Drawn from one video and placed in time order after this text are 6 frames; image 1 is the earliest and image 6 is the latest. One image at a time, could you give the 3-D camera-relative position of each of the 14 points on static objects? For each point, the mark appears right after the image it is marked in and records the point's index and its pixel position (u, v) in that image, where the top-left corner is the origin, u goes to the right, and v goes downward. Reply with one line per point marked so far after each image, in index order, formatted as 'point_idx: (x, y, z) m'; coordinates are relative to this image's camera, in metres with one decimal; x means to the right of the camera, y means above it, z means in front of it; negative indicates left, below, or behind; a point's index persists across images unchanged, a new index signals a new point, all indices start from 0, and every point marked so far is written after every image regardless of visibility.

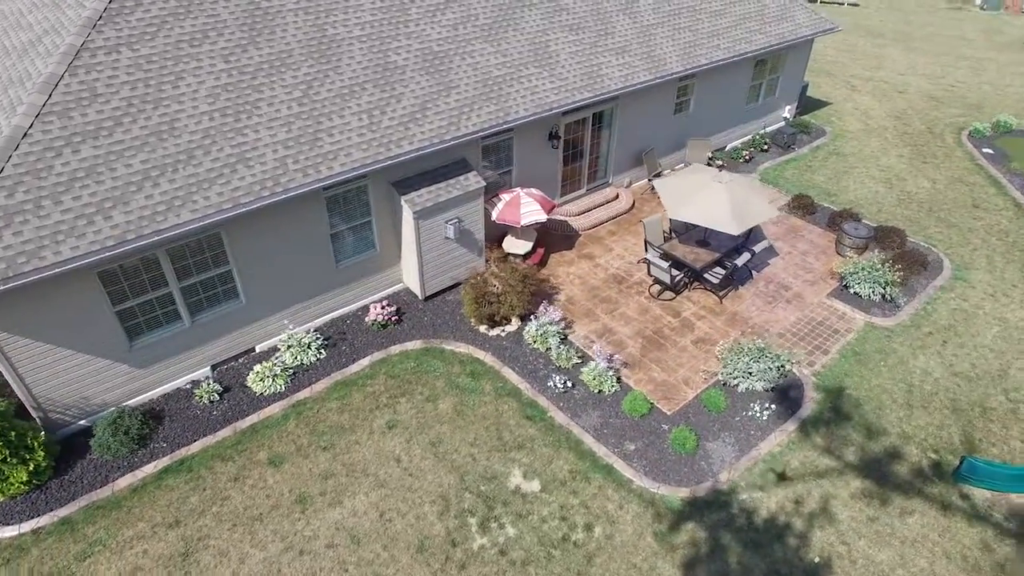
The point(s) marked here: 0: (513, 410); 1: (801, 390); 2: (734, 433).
0: (0.0, -2.4, +10.5) m
1: (+5.7, -2.0, +10.7) m
2: (+4.0, -2.7, +9.9) m
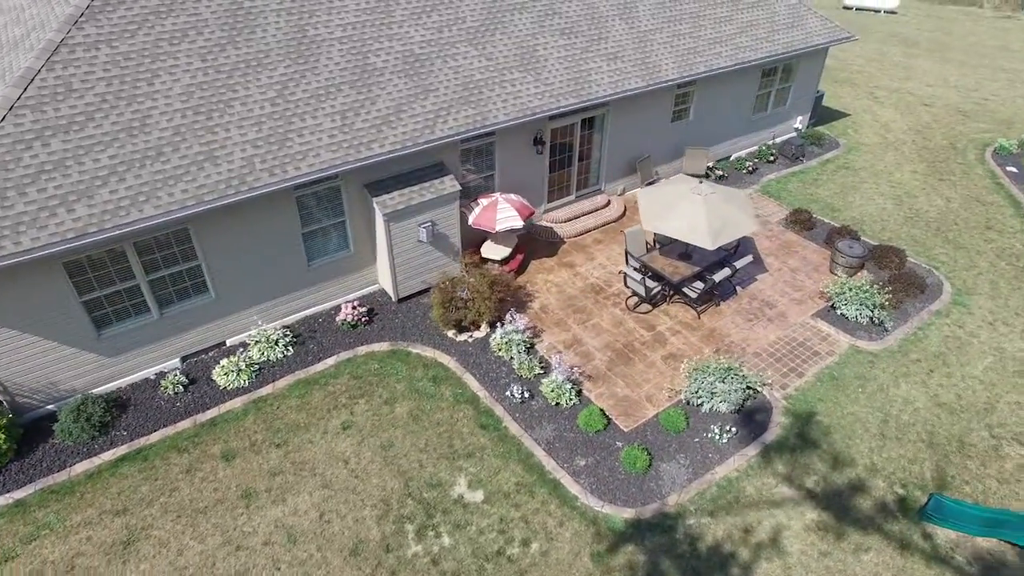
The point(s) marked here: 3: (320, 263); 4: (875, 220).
0: (-0.9, -2.5, +10.4) m
1: (+4.8, -2.4, +10.4) m
2: (+3.1, -3.0, +9.6) m
3: (-4.2, +0.6, +12.0) m
4: (+10.8, +2.0, +16.3) m
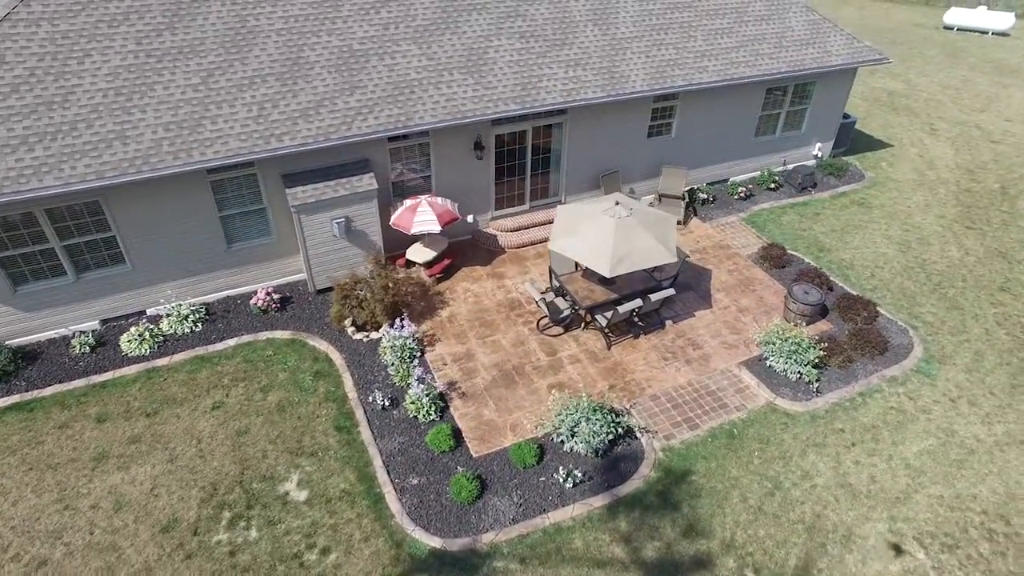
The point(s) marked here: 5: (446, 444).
0: (-3.5, -2.5, +10.3) m
1: (+2.1, -3.0, +9.5) m
2: (+0.2, -3.4, +9.0) m
3: (-6.2, +0.9, +12.3) m
4: (+9.4, +0.6, +14.5) m
5: (-1.2, -2.7, +9.6) m
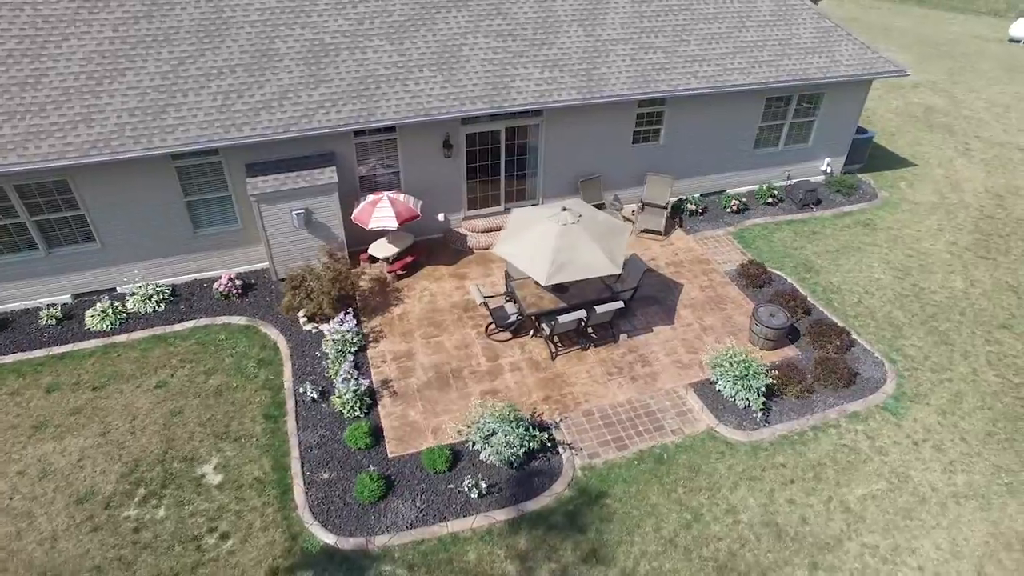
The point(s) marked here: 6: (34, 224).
0: (-4.9, -2.3, +10.5) m
1: (+0.6, -3.2, +9.2) m
2: (-1.3, -3.4, +8.9) m
3: (-7.1, +1.3, +12.7) m
4: (+8.5, -0.1, +13.6) m
5: (-2.6, -2.7, +9.5) m
6: (-10.1, +1.4, +11.5) m
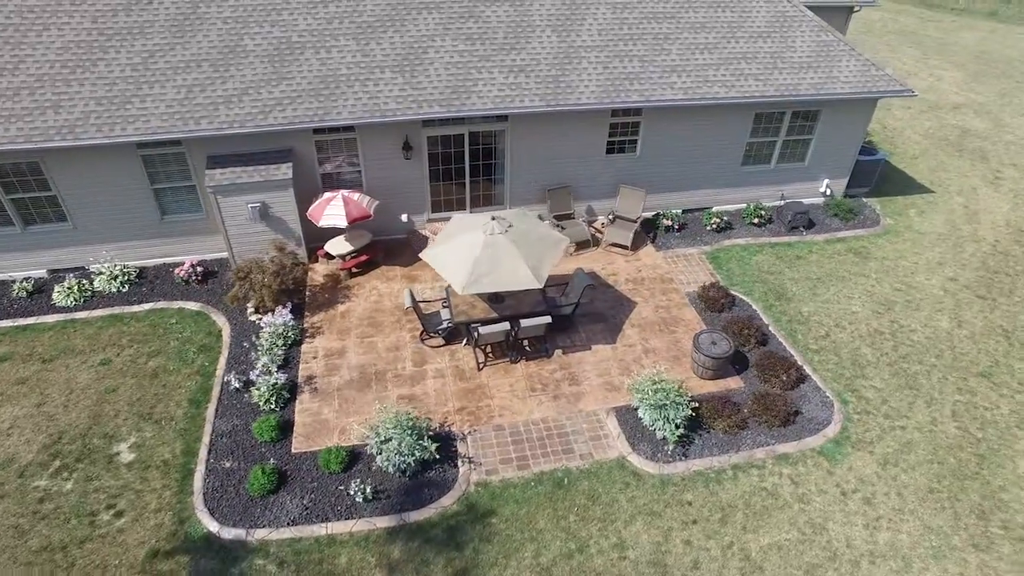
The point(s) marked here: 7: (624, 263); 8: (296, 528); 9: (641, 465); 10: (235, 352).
0: (-6.4, -2.0, +10.8) m
1: (-1.2, -3.4, +9.1) m
2: (-3.2, -3.4, +8.9) m
3: (-8.3, +1.7, +13.2) m
4: (+7.2, -0.8, +12.7) m
5: (-4.3, -2.6, +9.7) m
6: (-11.3, +2.0, +12.3) m
7: (+2.9, +0.6, +14.0) m
8: (-3.4, -3.8, +8.5) m
9: (+2.3, -3.1, +9.5) m
10: (-5.8, -1.3, +11.5) m
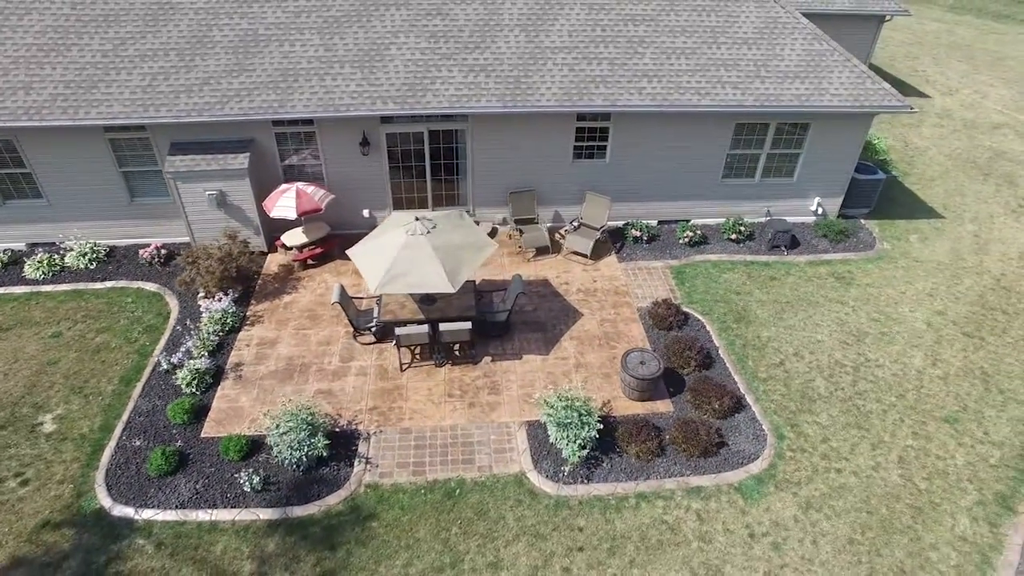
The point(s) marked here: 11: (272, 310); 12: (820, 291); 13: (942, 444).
0: (-8.0, -1.6, +11.2) m
1: (-3.0, -3.3, +9.0) m
2: (-5.0, -3.3, +9.0) m
3: (-9.4, +2.2, +13.7) m
4: (+5.9, -1.4, +12.0) m
5: (-6.0, -2.3, +9.8) m
6: (-12.4, +2.7, +13.0) m
7: (+1.7, +0.4, +13.6) m
8: (-5.2, -3.6, +8.7) m
9: (+0.5, -3.3, +9.2) m
10: (-7.3, -1.0, +11.8) m
11: (-5.4, -0.5, +12.3) m
12: (+7.8, -0.1, +13.7) m
13: (+8.0, -2.9, +10.1) m
